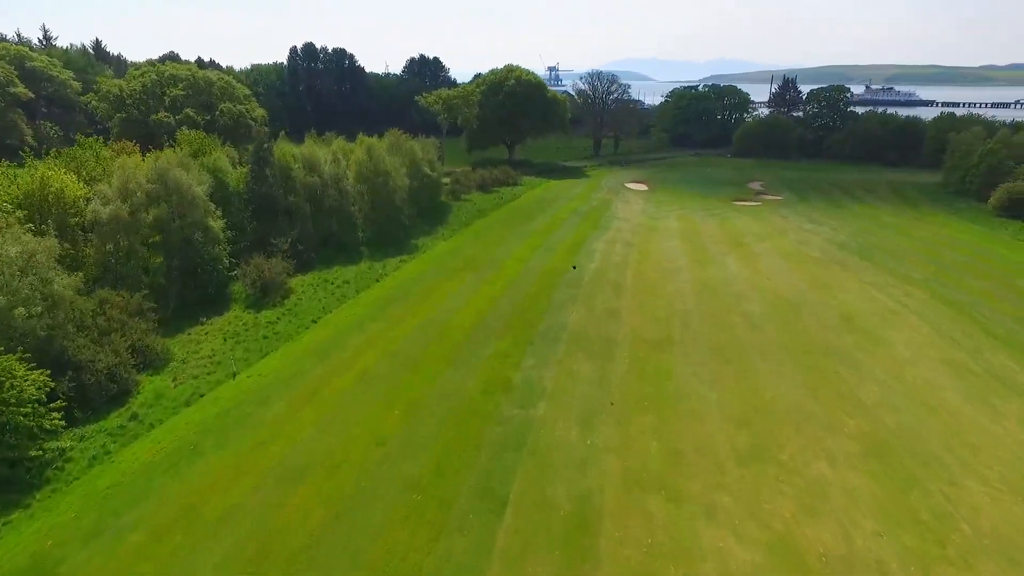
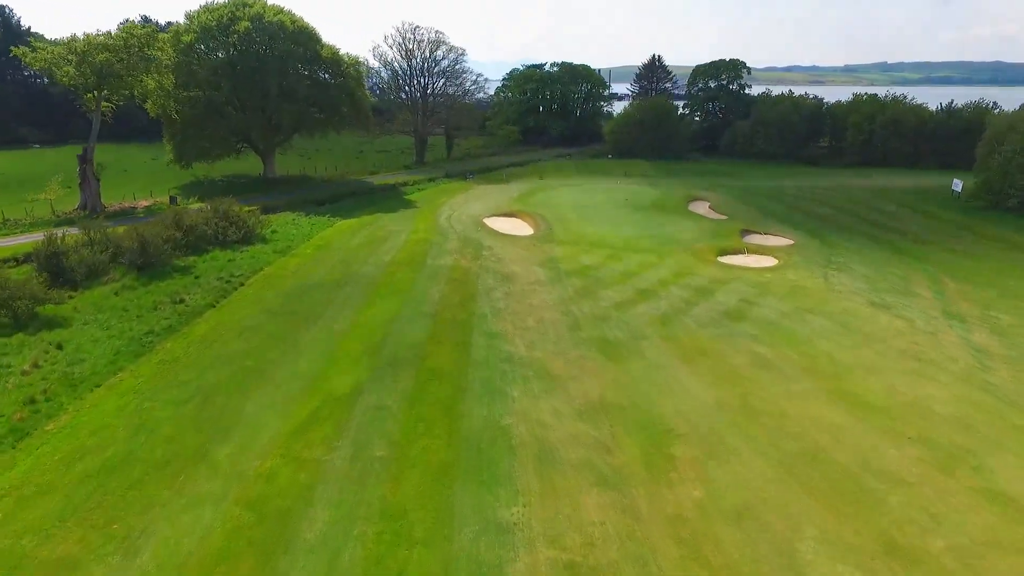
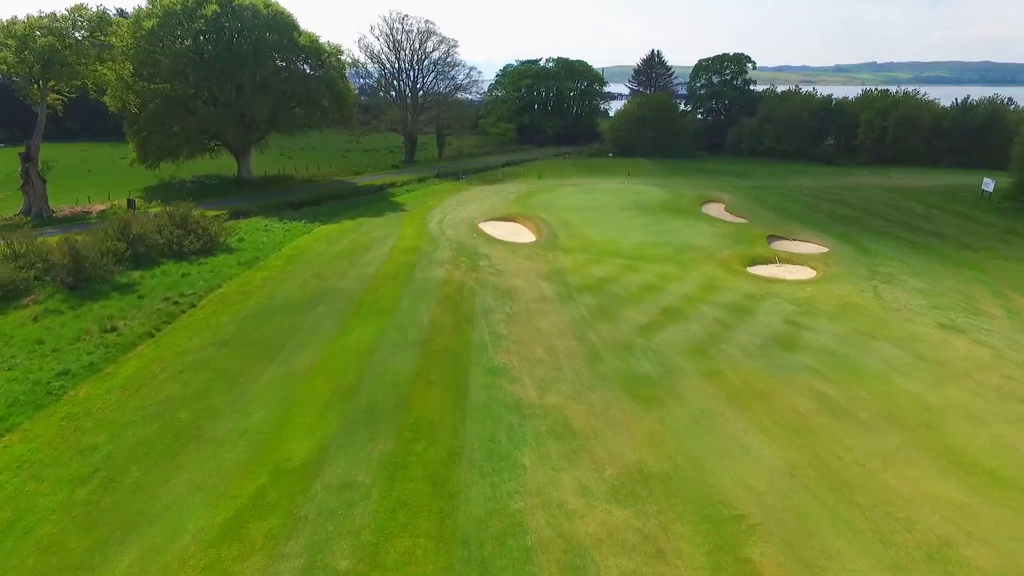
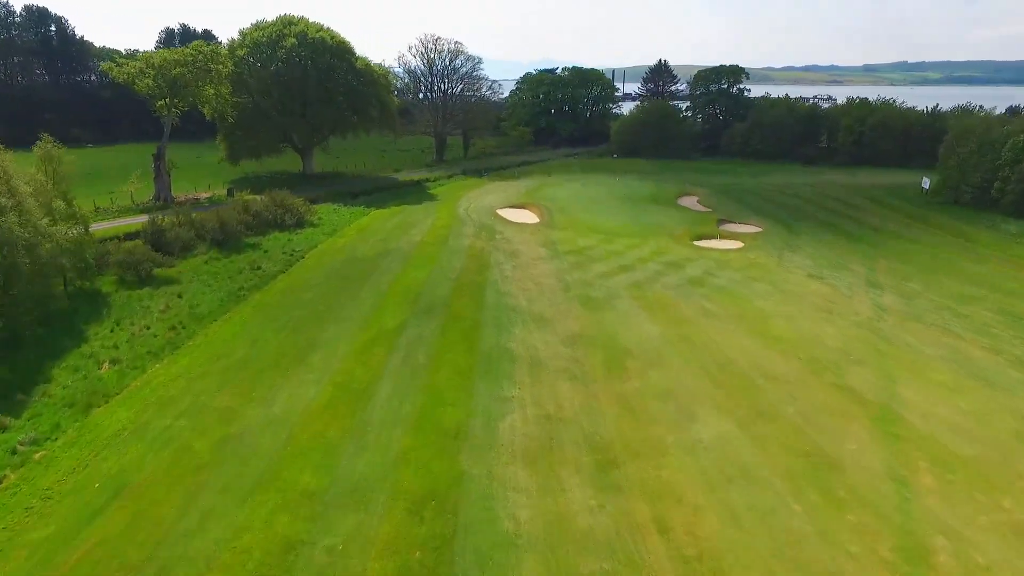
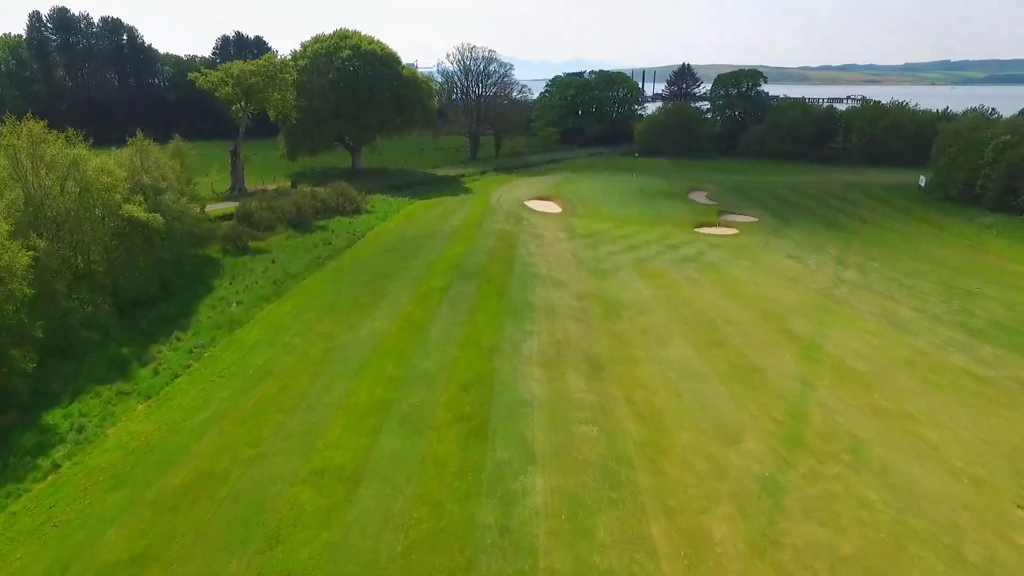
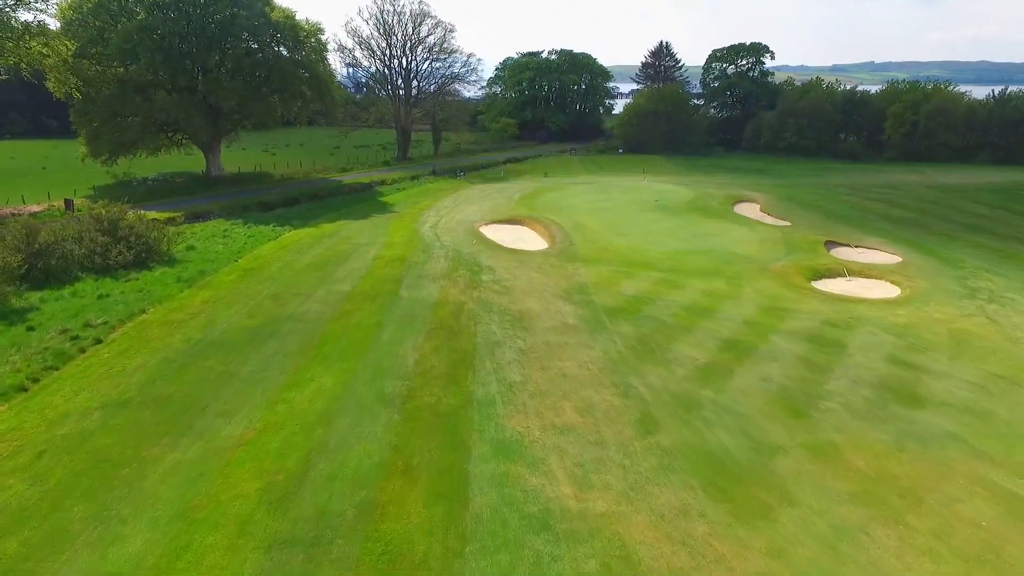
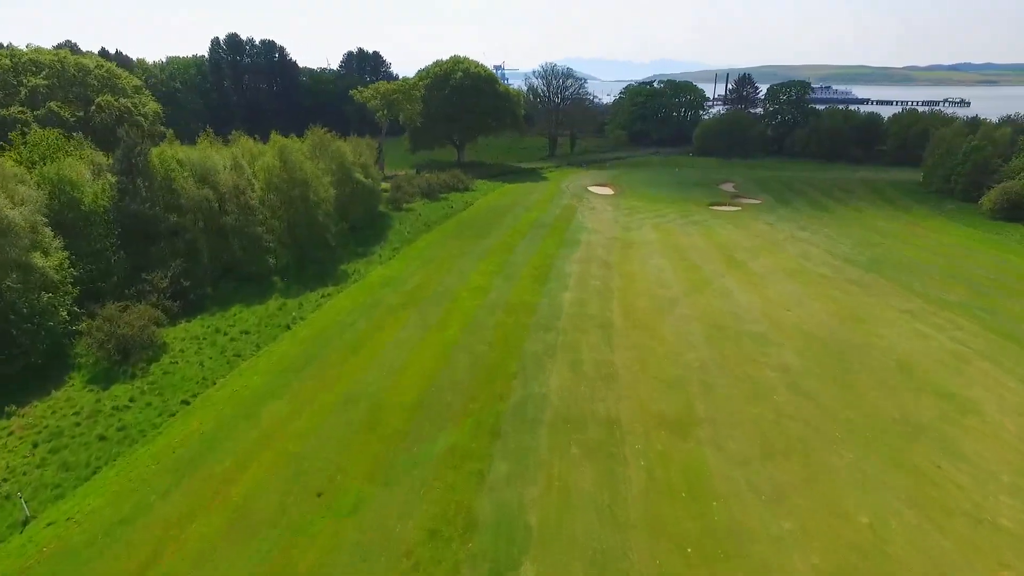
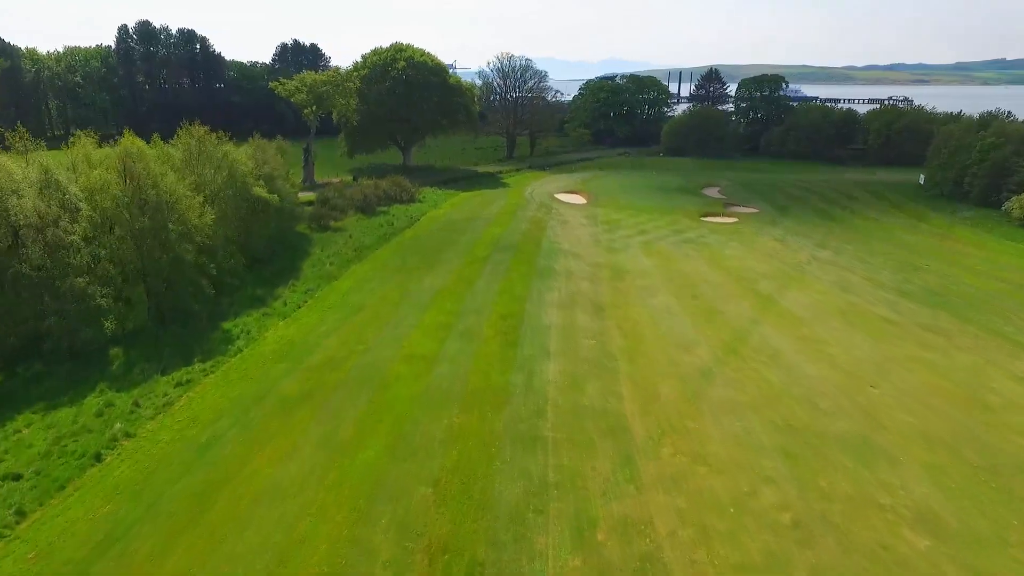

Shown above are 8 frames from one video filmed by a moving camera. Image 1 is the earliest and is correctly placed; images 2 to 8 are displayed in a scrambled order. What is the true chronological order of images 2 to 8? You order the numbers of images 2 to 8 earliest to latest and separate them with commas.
7, 8, 5, 4, 2, 3, 6
